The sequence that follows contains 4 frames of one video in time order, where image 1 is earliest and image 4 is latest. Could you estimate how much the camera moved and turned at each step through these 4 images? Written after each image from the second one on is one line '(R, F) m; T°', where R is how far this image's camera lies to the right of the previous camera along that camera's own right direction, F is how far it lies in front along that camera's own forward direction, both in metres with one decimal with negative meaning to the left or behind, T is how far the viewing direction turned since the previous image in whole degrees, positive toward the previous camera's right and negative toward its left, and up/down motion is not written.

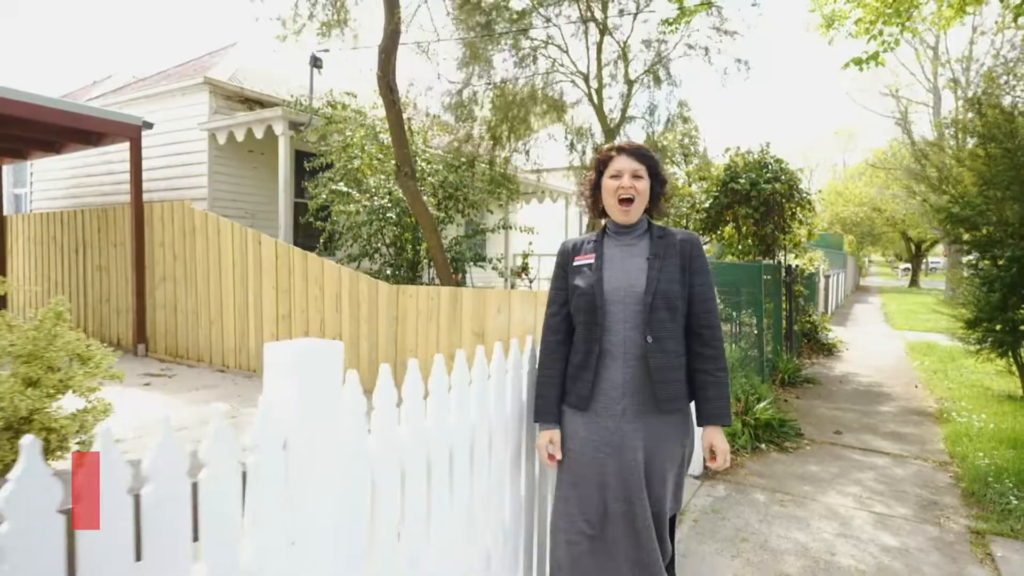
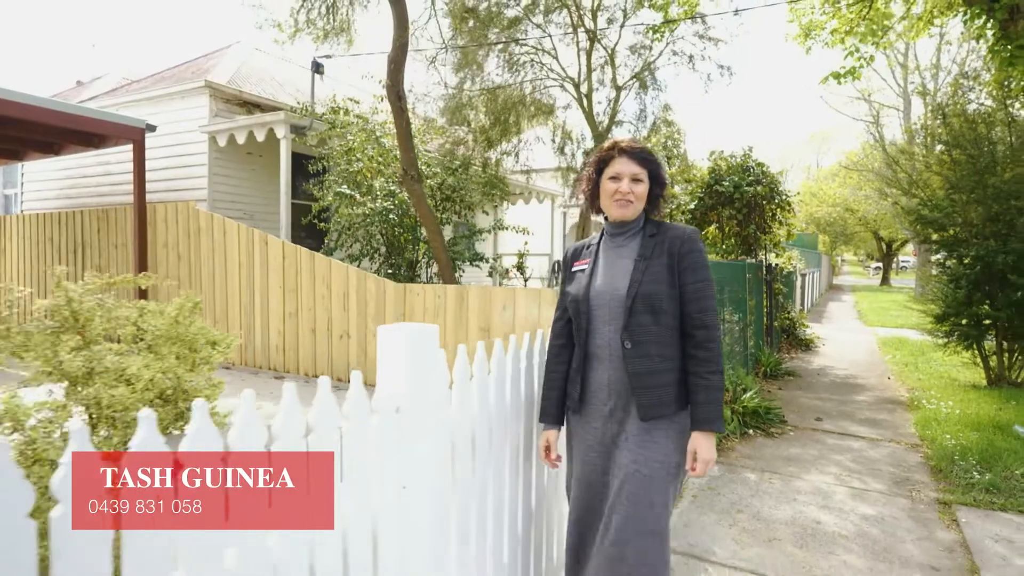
(-0.2, -0.3) m; +2°
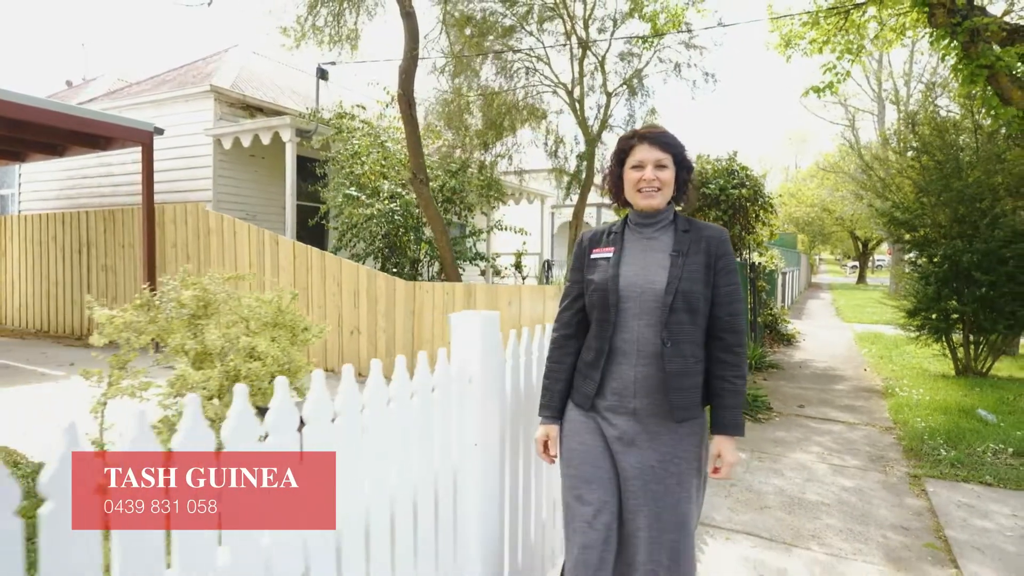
(-0.2, -0.3) m; +2°
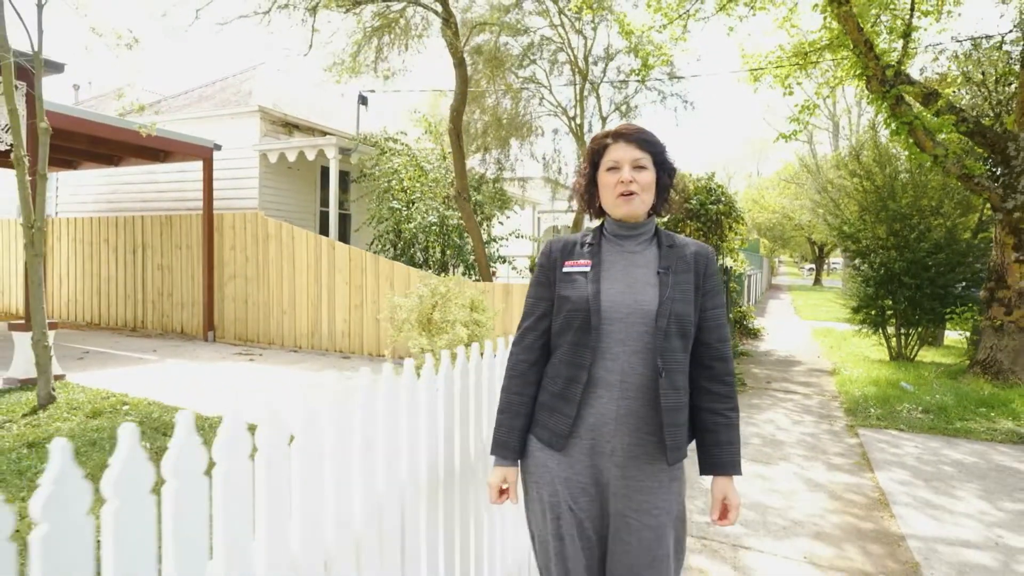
(-0.7, -1.3) m; +3°
